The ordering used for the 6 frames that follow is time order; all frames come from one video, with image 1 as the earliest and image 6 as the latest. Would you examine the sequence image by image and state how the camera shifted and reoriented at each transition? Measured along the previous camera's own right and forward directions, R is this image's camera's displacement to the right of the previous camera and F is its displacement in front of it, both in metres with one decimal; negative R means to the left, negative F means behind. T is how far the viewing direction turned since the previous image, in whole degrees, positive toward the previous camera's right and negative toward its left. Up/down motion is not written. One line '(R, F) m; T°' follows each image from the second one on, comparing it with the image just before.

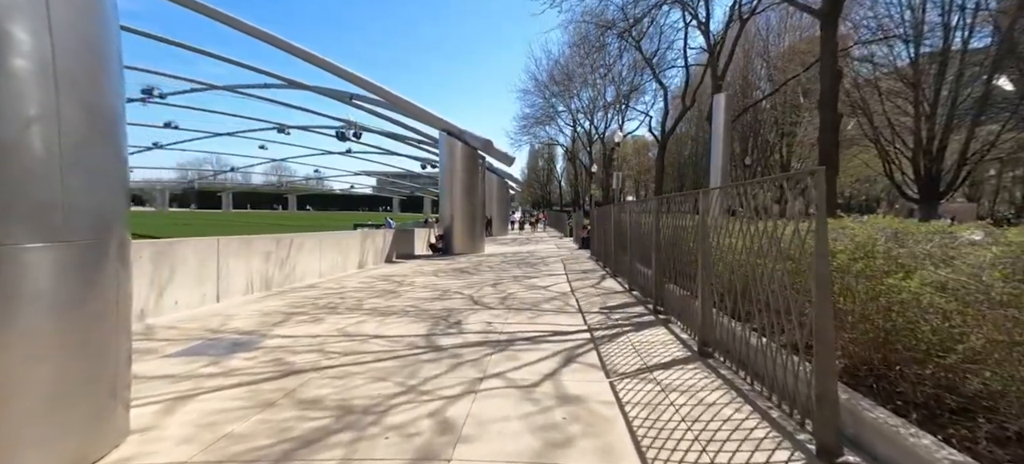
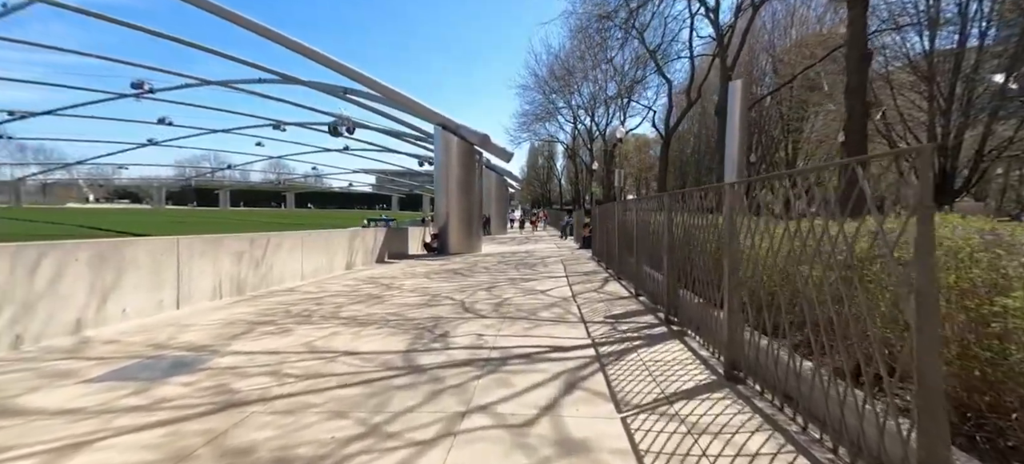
(+0.1, +1.0) m; 0°
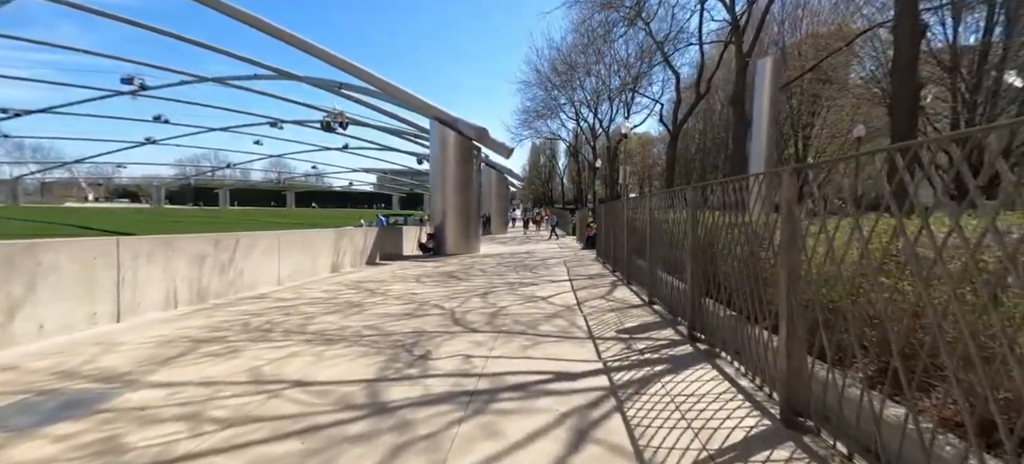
(+0.1, +1.2) m; 0°
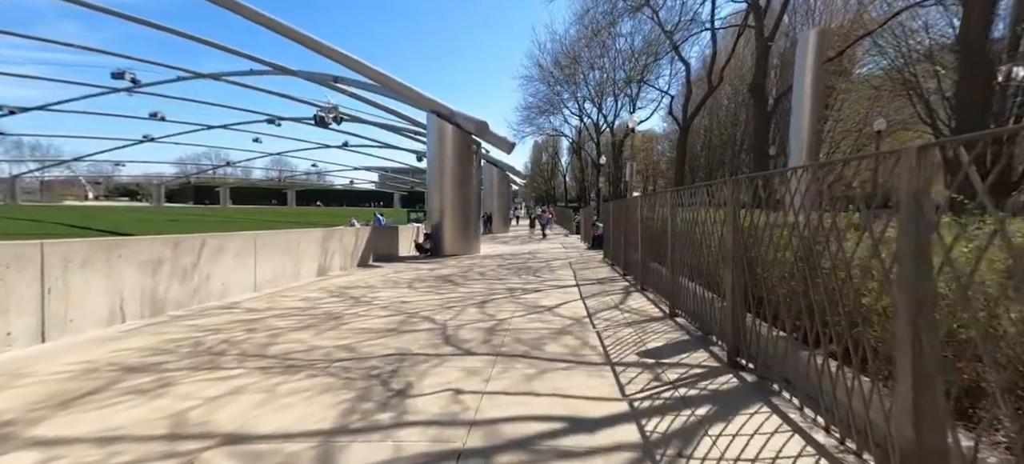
(0.0, +1.2) m; 0°
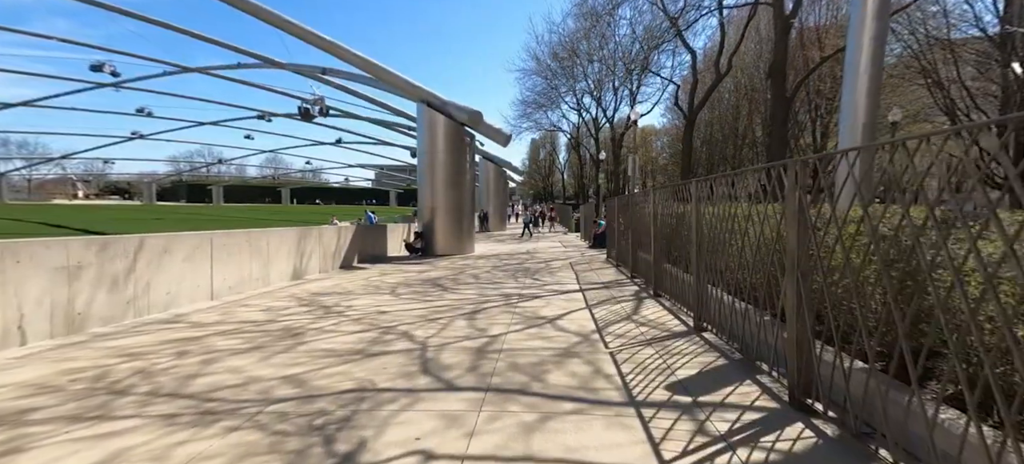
(0.0, +1.4) m; 0°
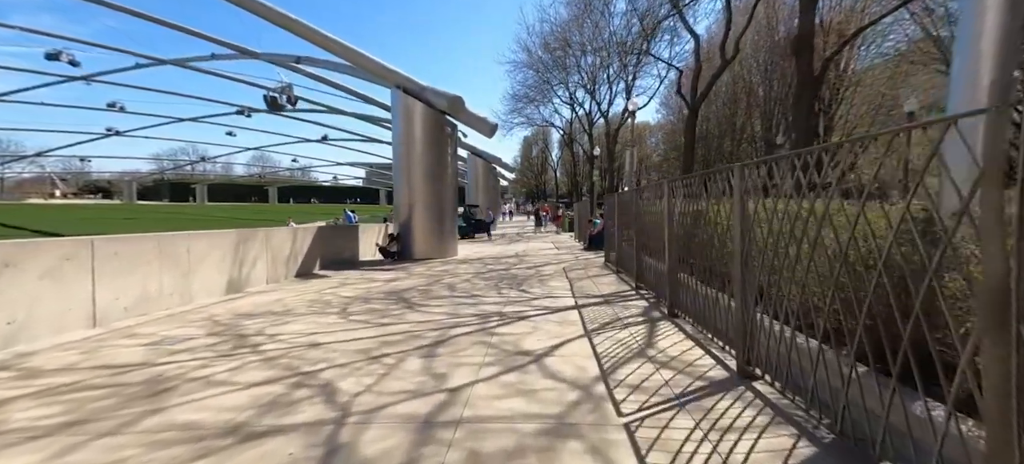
(+0.3, +2.1) m; +1°
